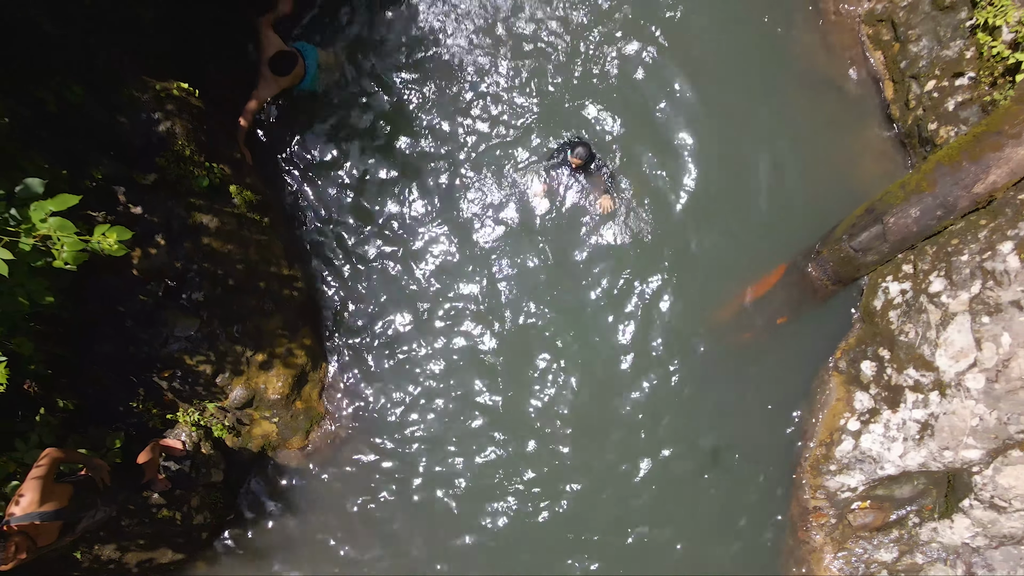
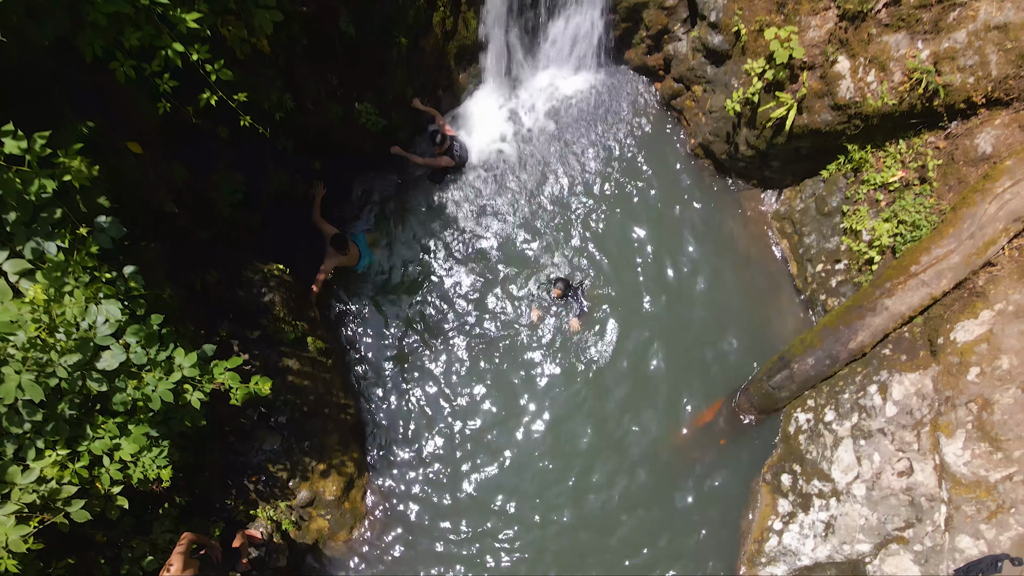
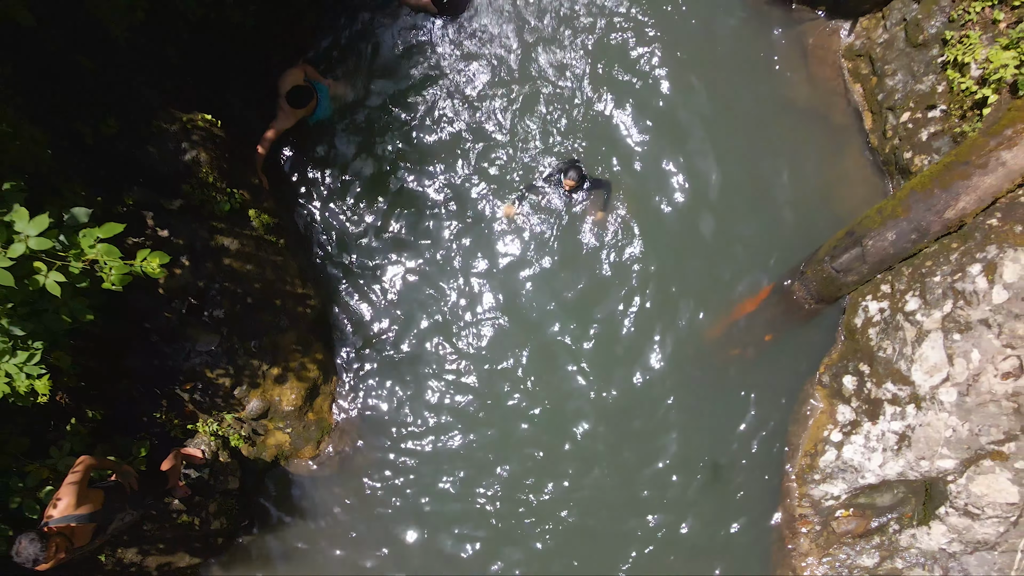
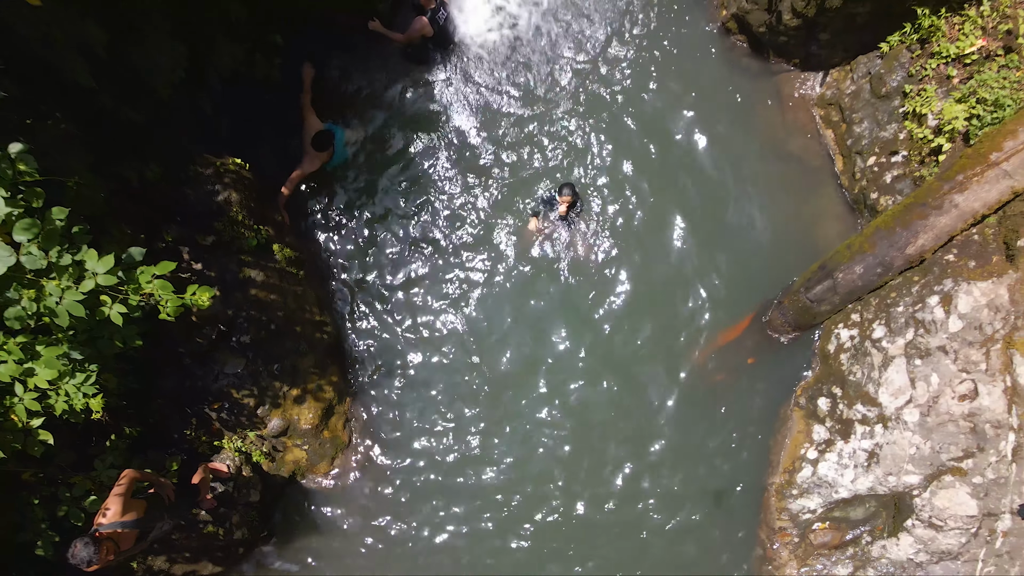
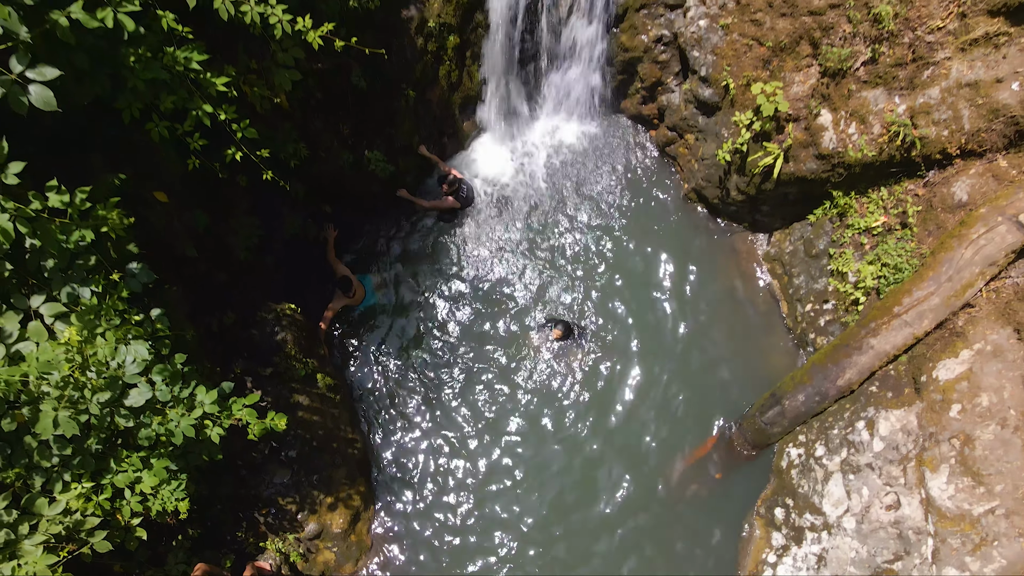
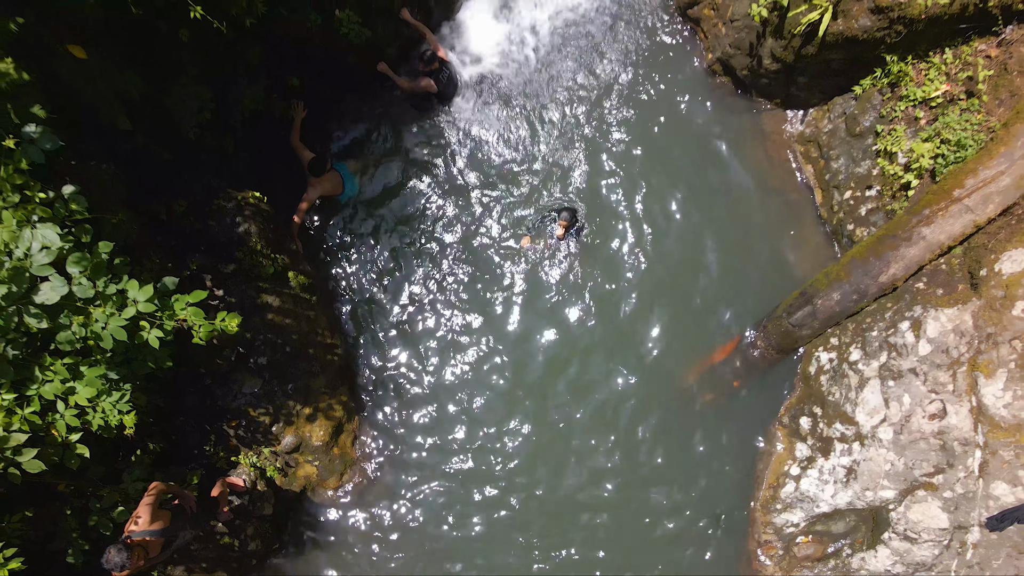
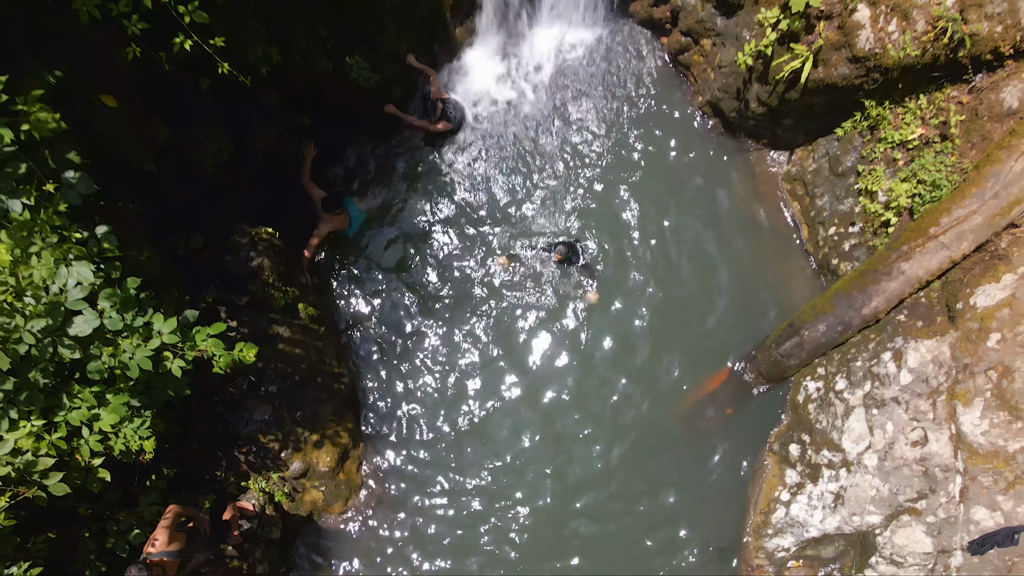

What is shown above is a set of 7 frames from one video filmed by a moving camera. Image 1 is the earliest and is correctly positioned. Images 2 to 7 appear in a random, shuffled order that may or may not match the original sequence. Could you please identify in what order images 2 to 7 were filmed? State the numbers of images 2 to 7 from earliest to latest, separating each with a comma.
3, 4, 6, 7, 2, 5
